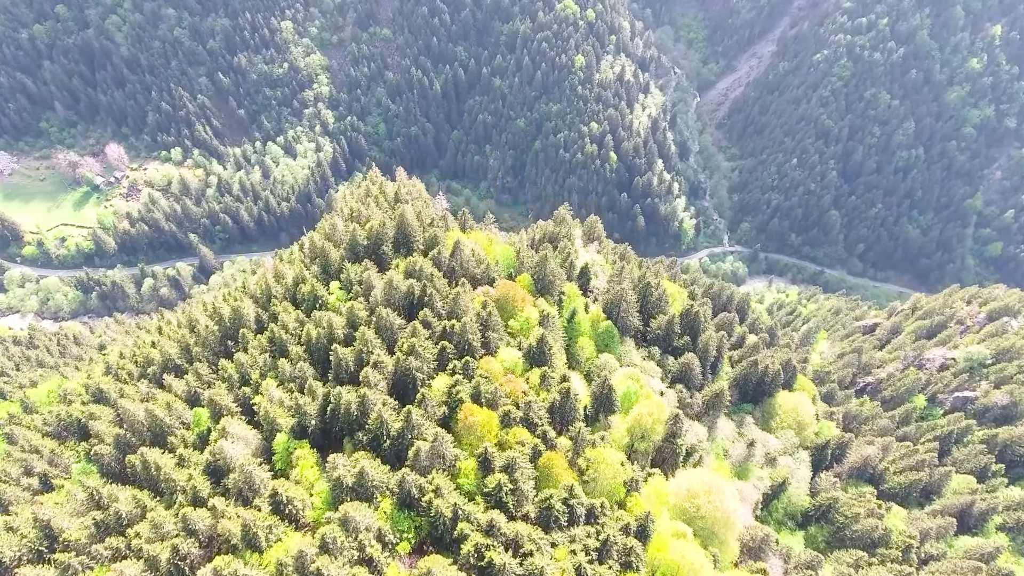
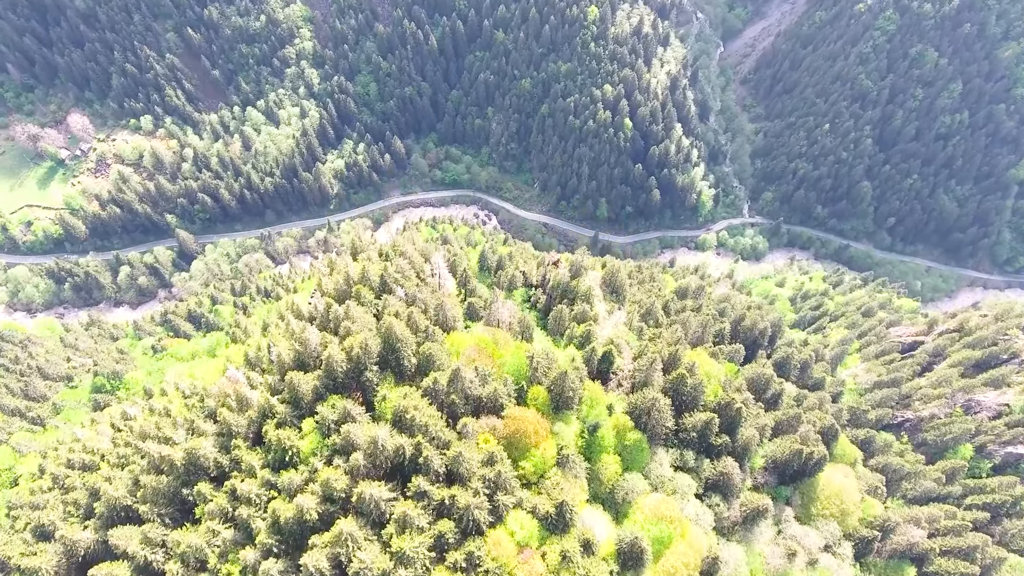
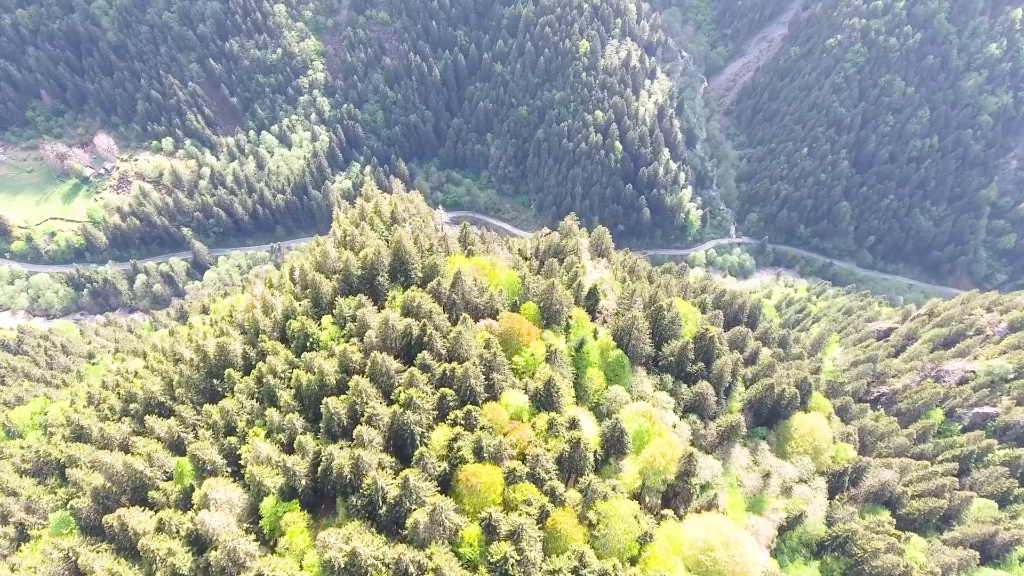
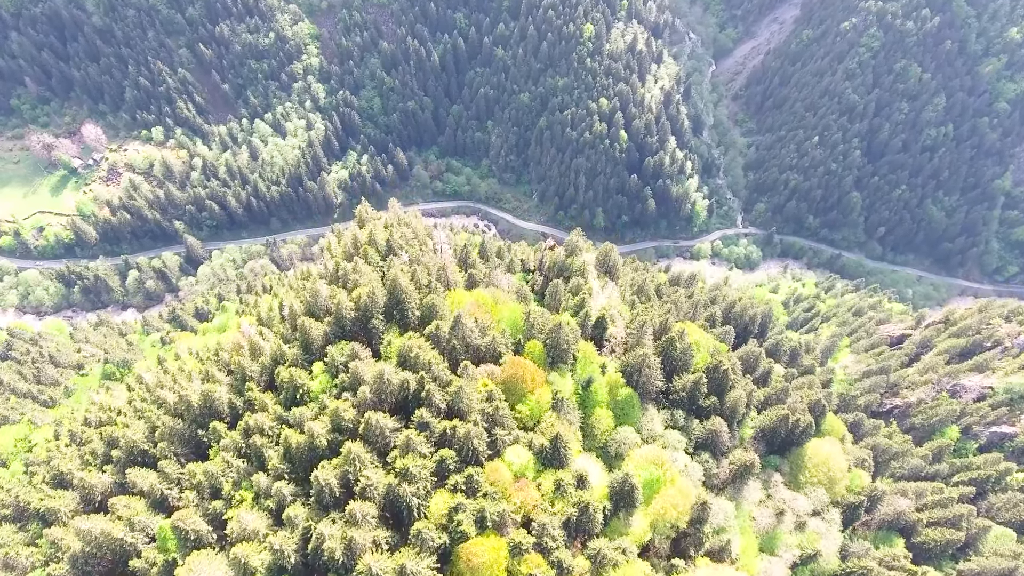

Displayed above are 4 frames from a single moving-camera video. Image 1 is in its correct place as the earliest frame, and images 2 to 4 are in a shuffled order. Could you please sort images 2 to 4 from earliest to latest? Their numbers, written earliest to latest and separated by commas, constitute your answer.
3, 4, 2
